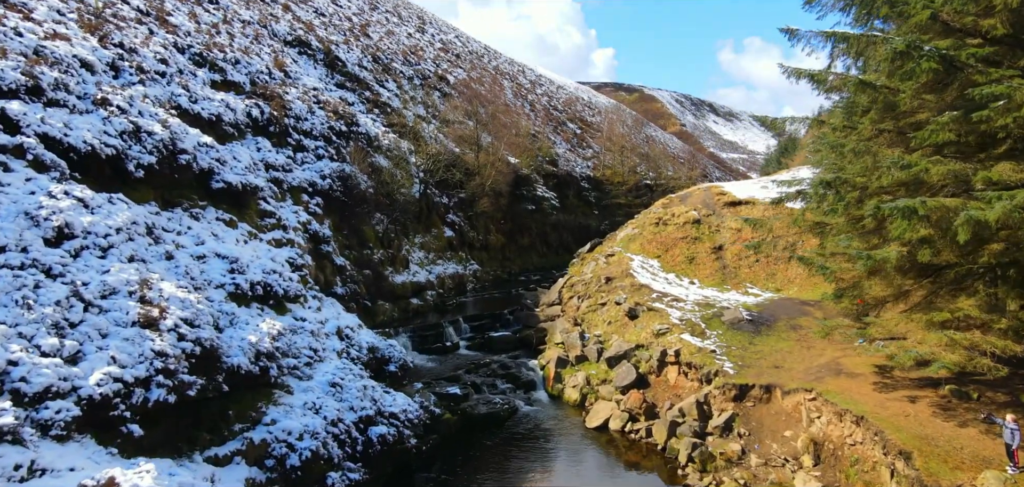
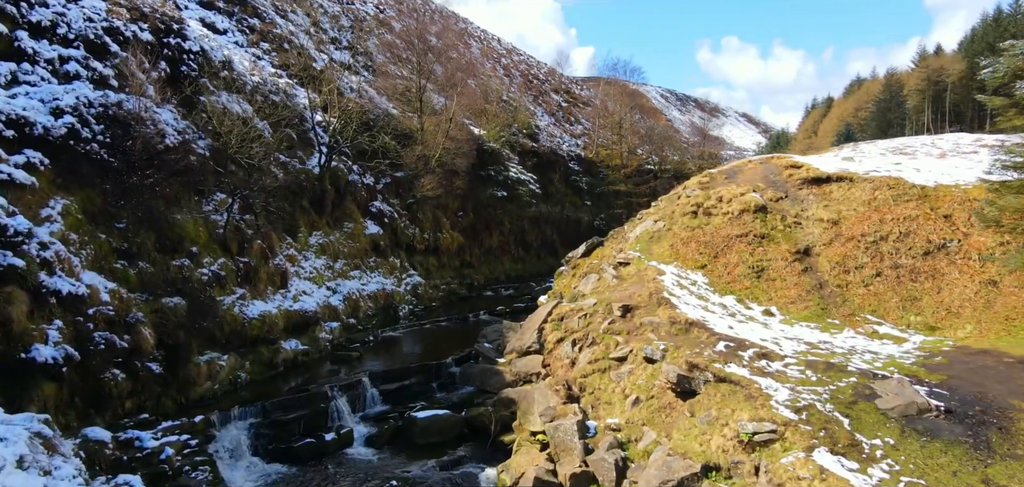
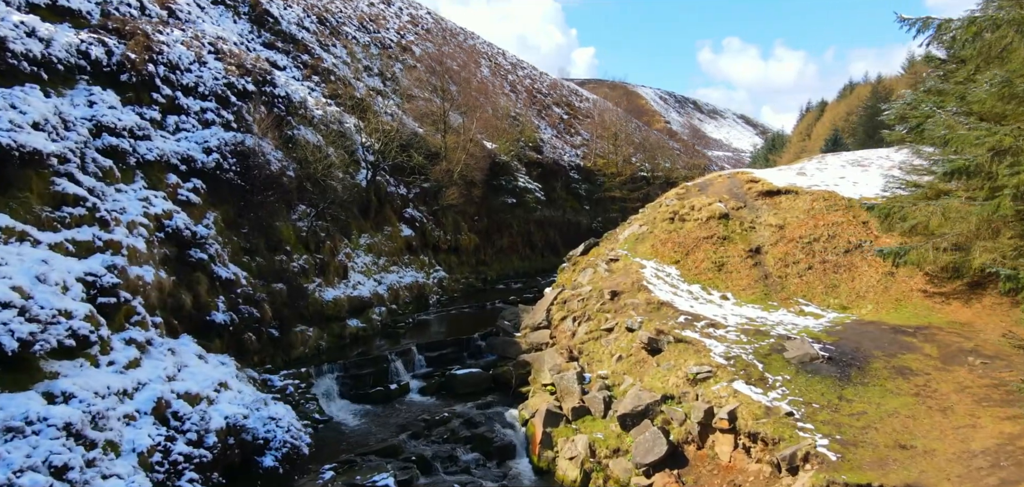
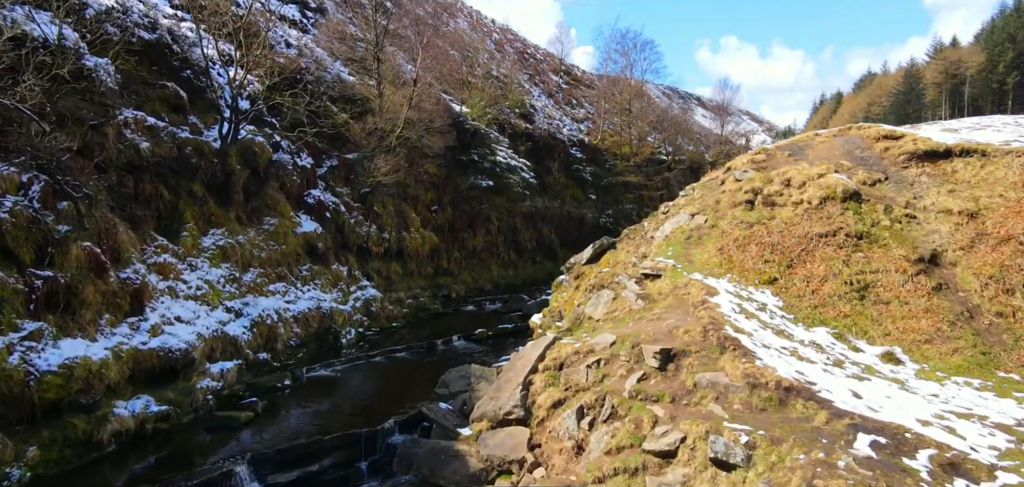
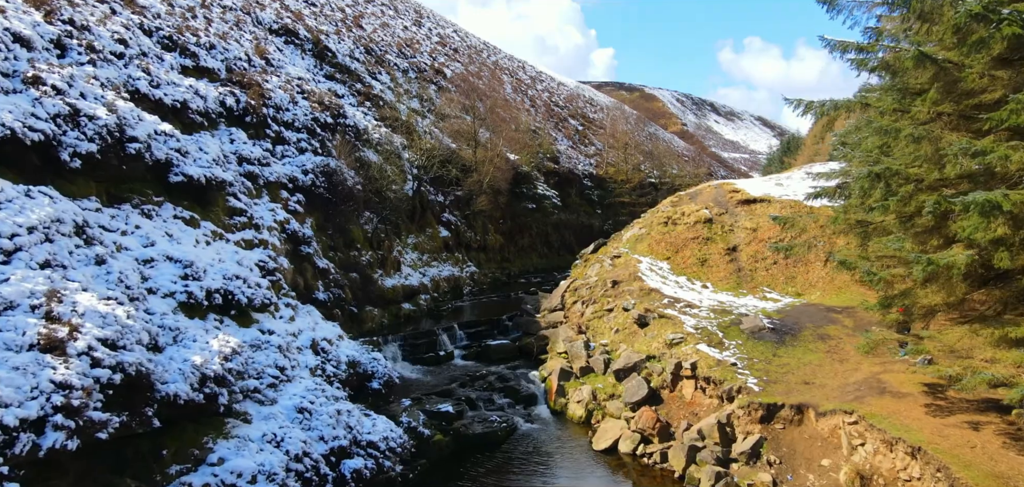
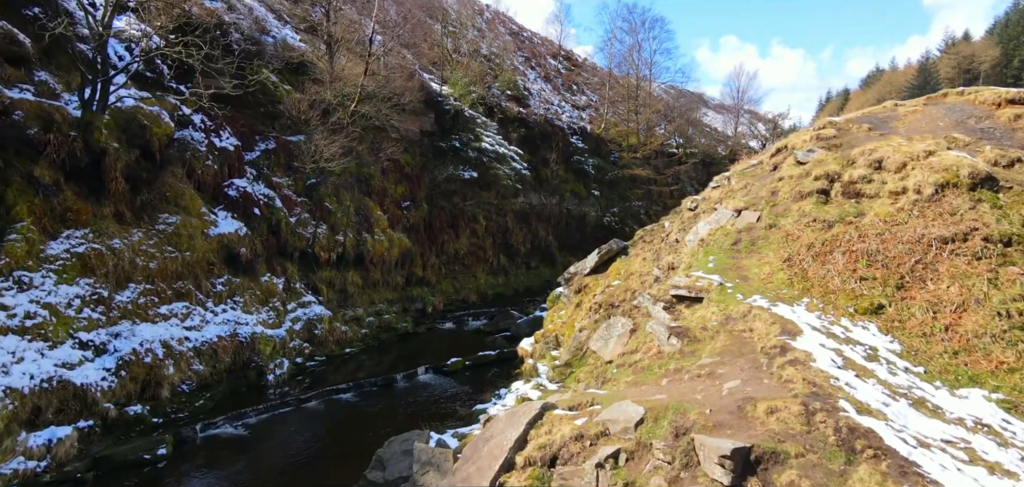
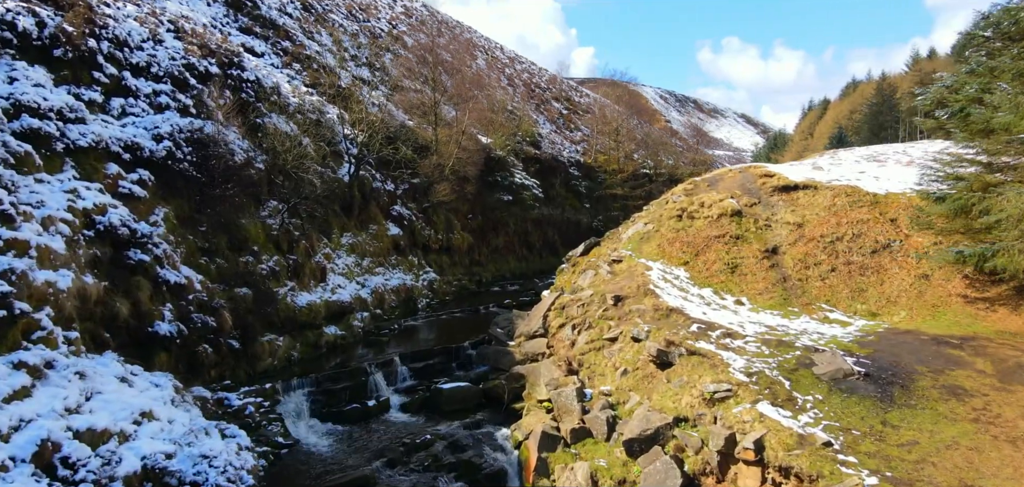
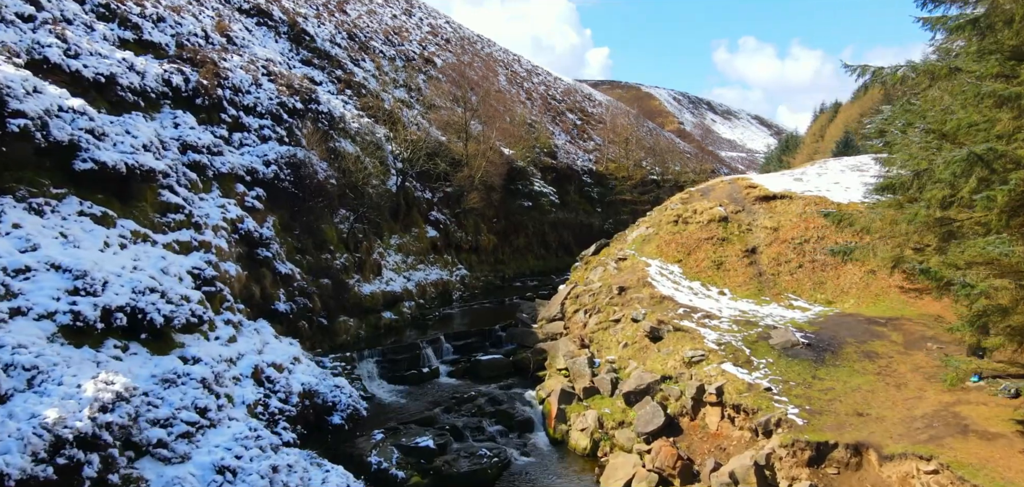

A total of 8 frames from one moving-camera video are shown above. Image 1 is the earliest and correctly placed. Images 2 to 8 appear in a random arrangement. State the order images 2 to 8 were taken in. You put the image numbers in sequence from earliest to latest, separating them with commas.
5, 8, 3, 7, 2, 4, 6
